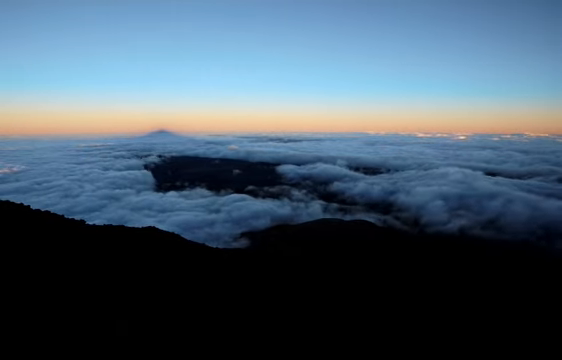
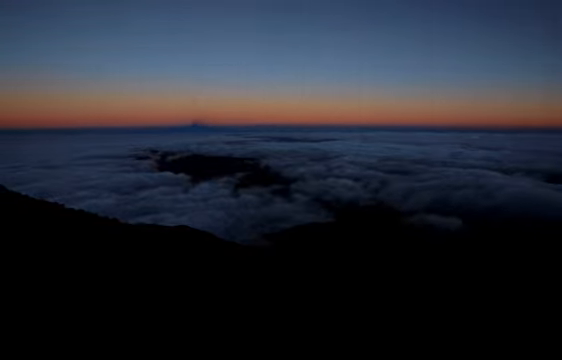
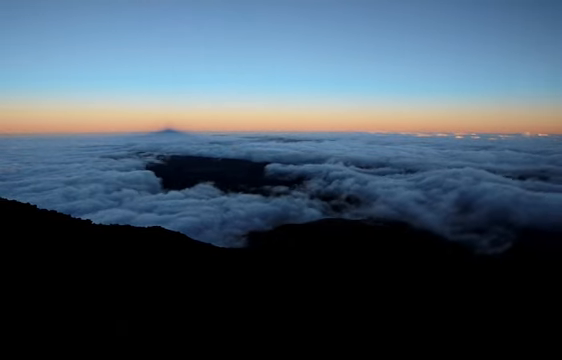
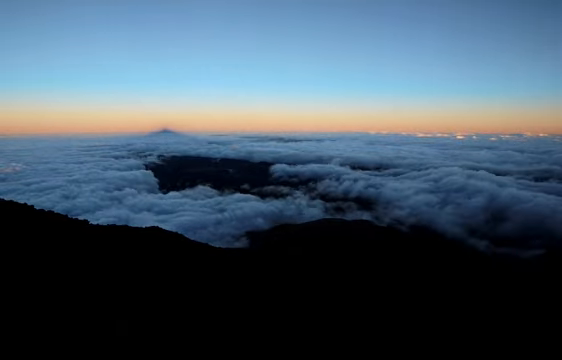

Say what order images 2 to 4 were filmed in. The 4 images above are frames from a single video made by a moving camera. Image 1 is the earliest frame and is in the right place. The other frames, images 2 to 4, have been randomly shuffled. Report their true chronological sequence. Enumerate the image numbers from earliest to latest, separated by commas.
4, 3, 2
